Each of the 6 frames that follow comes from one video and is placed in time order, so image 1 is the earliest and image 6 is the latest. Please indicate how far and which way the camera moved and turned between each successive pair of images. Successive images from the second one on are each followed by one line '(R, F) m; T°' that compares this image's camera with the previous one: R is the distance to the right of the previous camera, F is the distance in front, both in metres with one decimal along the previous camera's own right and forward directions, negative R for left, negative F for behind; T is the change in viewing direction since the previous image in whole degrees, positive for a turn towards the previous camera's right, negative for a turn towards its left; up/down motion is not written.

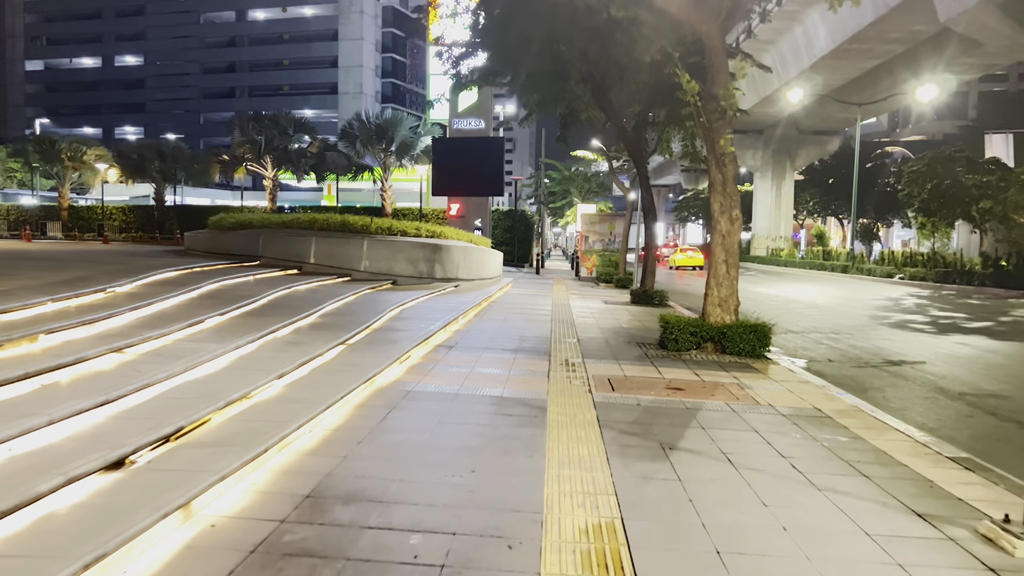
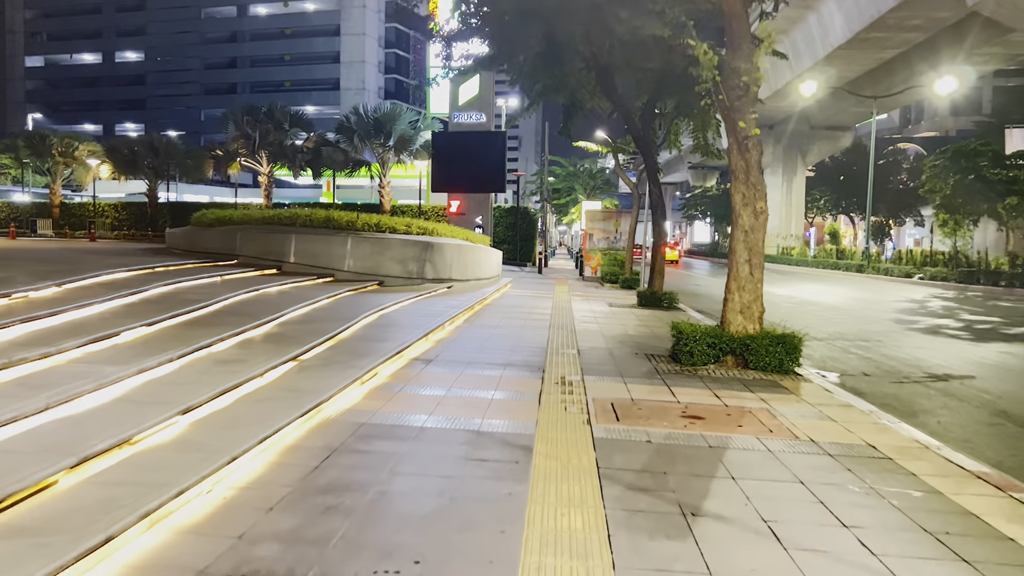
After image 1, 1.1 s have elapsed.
(+0.2, +1.4) m; 0°
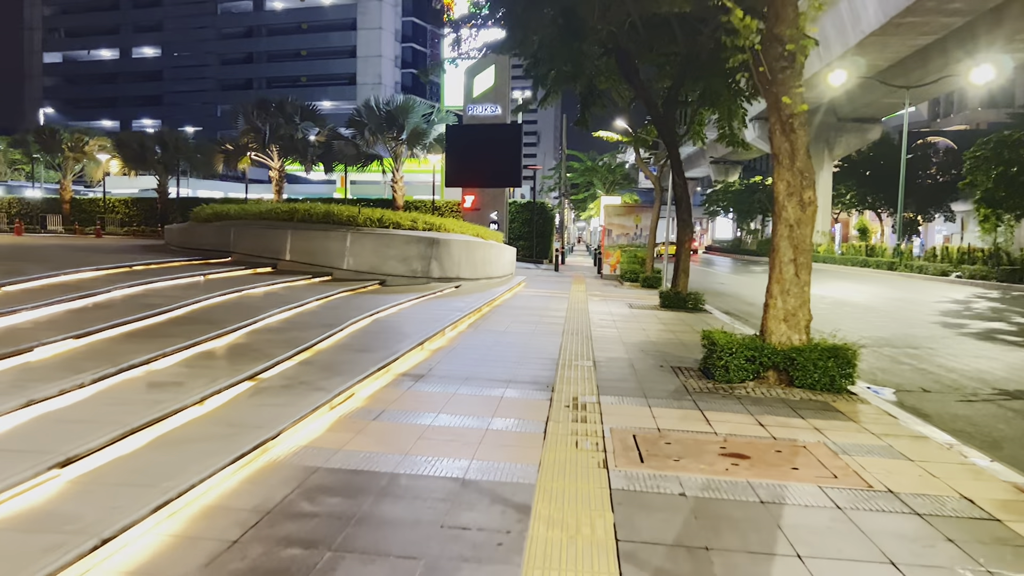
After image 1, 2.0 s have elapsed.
(+0.1, +1.2) m; -1°
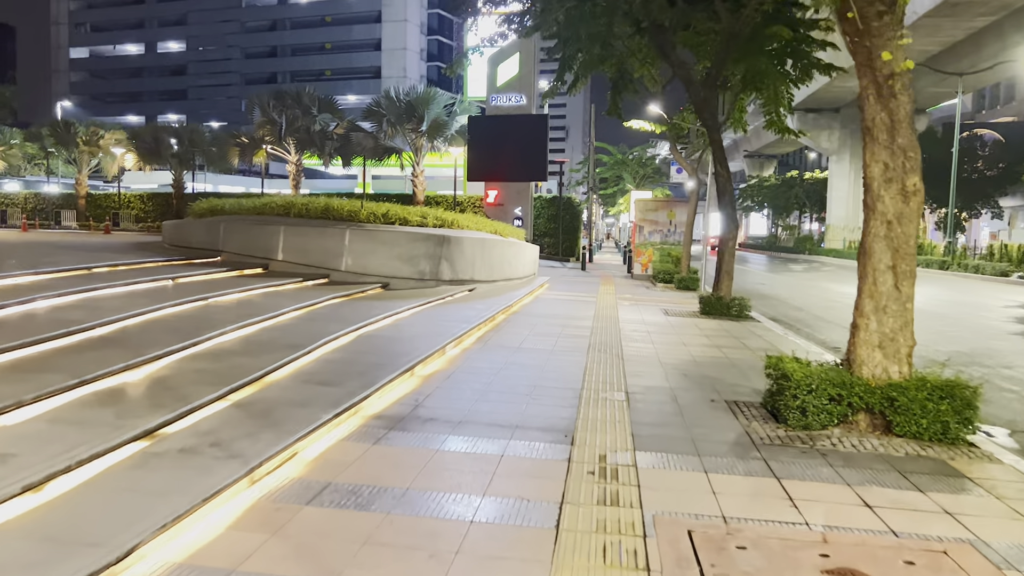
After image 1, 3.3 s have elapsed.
(+0.1, +1.7) m; -2°
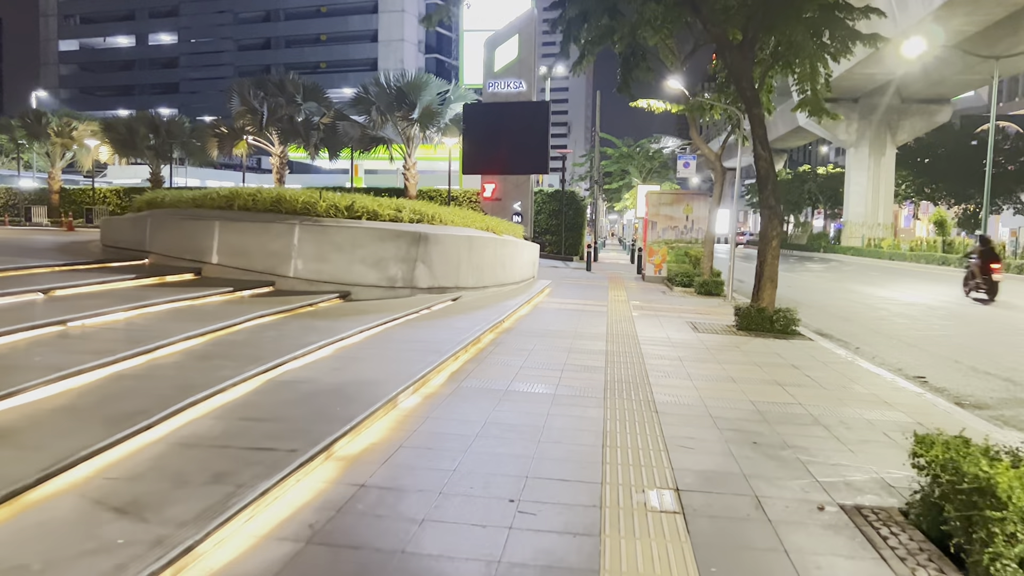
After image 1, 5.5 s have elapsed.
(+0.1, +2.7) m; 0°
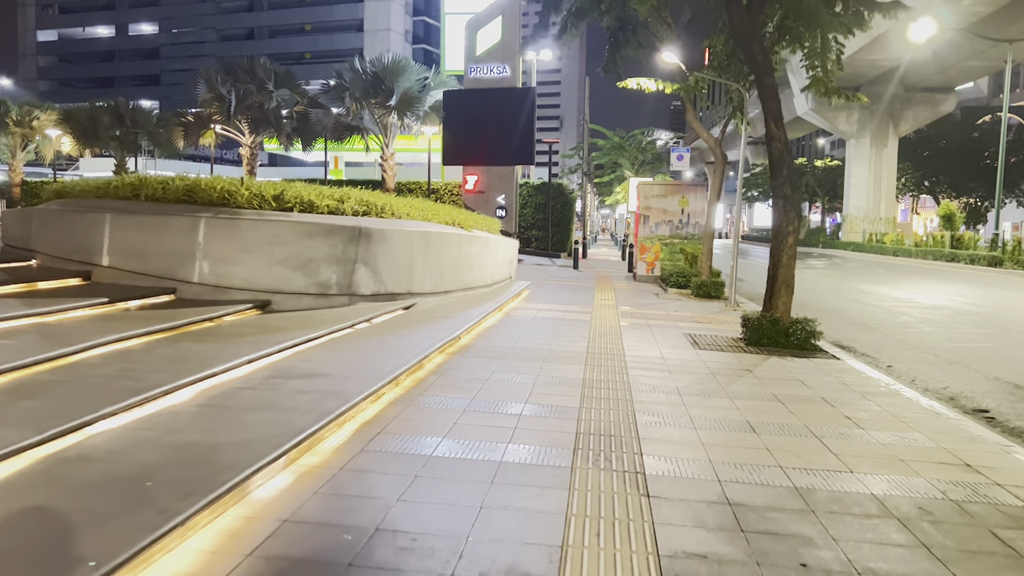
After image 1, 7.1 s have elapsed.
(+0.4, +2.0) m; 0°
